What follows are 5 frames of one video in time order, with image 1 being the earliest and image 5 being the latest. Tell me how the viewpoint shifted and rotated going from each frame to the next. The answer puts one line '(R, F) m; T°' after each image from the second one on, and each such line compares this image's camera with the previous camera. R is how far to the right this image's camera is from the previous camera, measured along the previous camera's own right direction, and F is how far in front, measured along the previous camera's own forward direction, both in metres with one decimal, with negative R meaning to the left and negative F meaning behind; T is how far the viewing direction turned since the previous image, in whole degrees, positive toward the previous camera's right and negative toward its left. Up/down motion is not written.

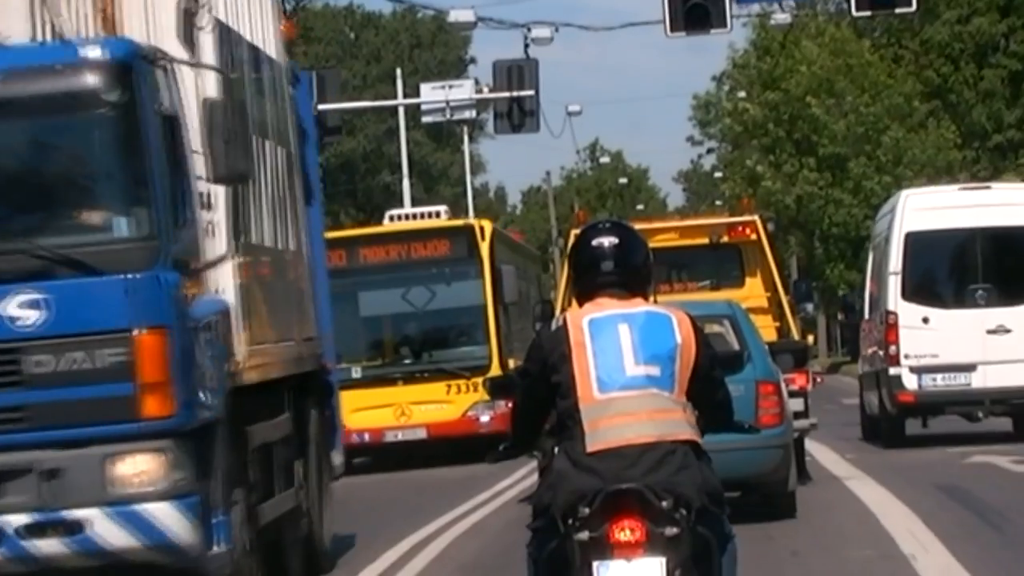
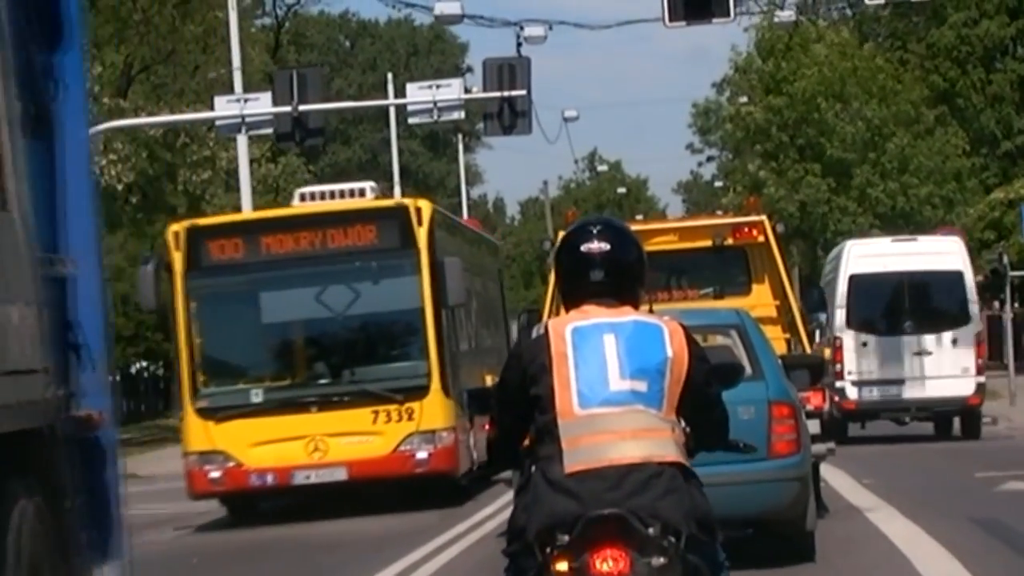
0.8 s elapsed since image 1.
(+0.1, +1.8) m; 0°
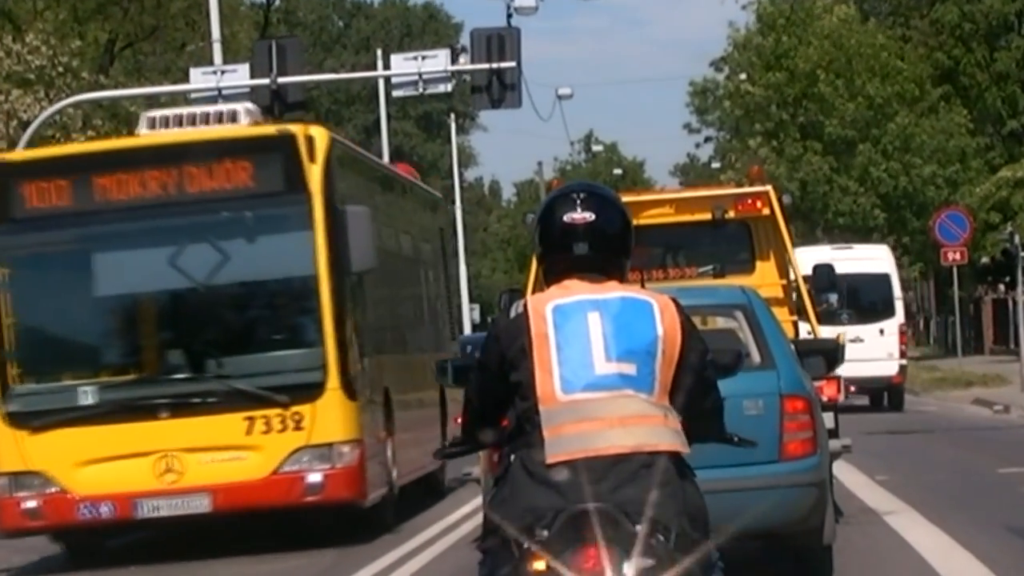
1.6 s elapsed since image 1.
(+0.1, +1.6) m; 0°
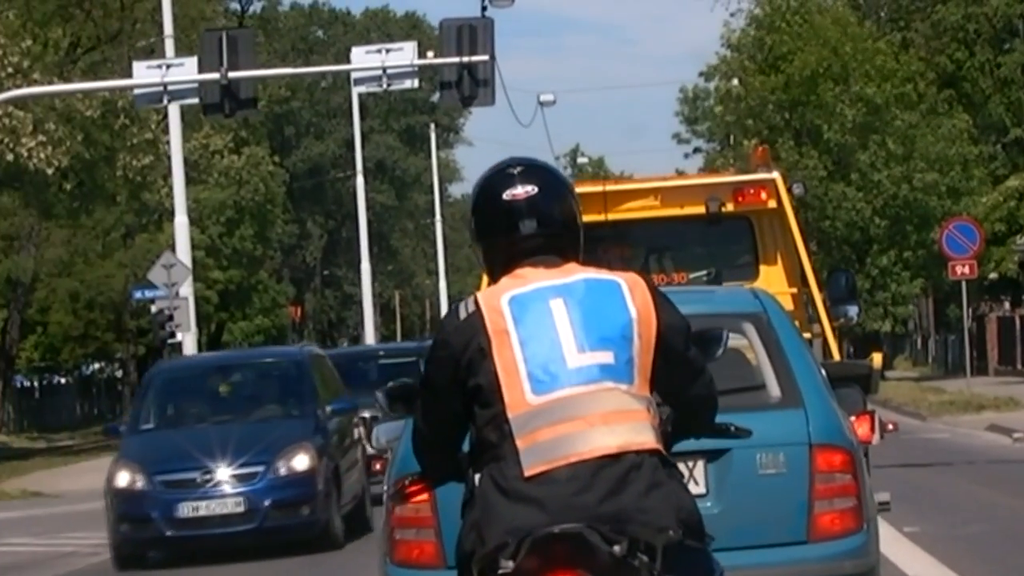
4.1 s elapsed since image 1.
(+0.1, +2.8) m; 0°
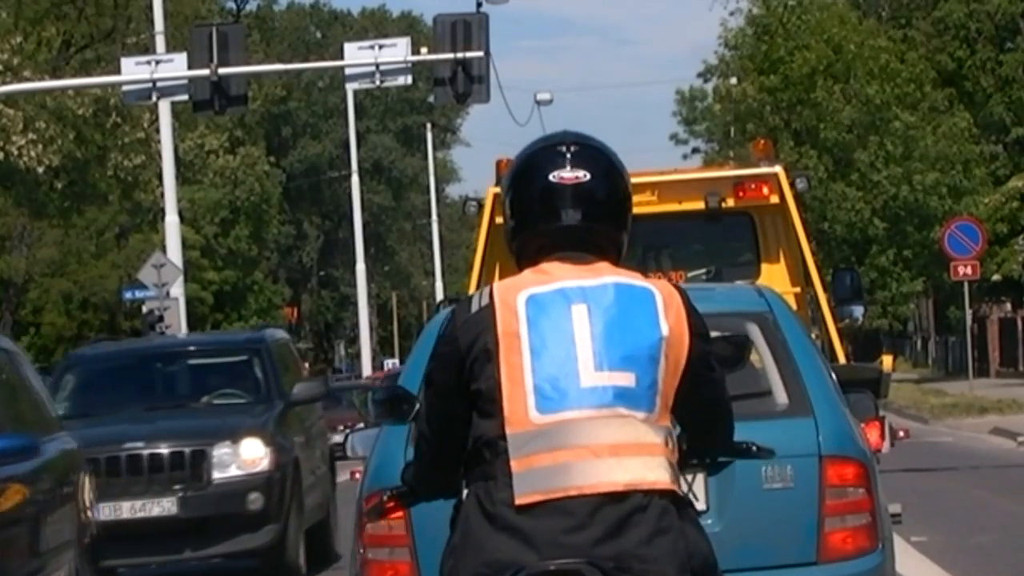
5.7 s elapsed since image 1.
(0.0, +0.5) m; 0°
